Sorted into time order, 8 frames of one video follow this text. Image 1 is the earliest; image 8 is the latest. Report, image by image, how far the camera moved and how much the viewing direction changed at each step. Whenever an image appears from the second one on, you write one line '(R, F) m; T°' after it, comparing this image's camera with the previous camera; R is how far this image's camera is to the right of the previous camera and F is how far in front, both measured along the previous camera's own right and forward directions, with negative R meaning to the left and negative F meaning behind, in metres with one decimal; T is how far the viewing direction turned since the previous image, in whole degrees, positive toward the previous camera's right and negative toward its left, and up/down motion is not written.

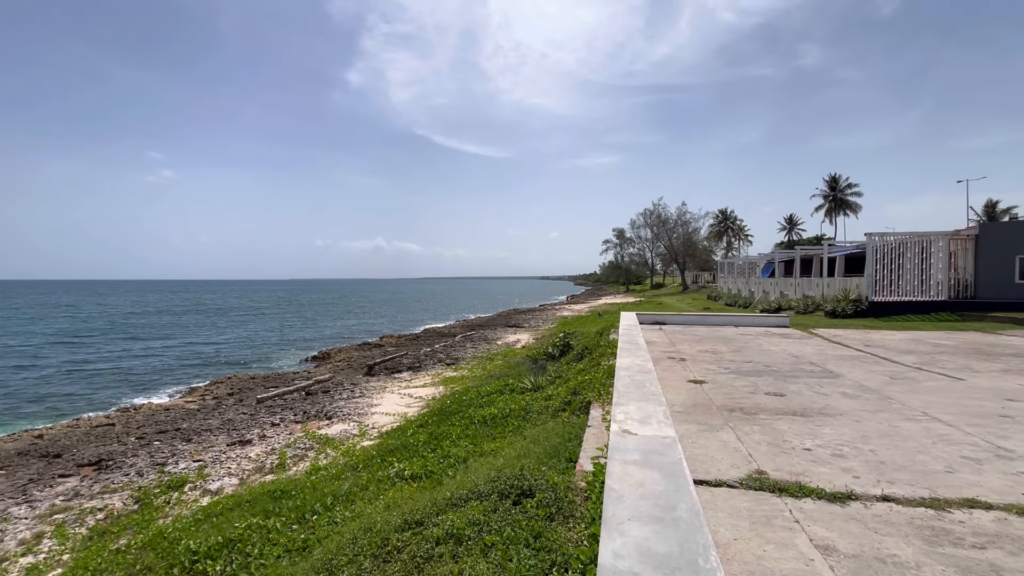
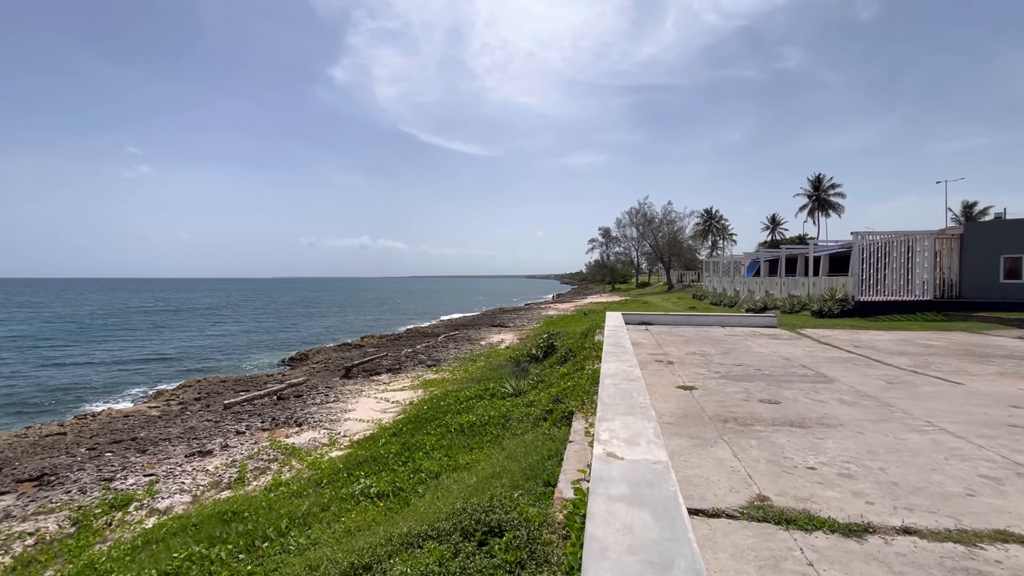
(+0.1, +0.5) m; +2°
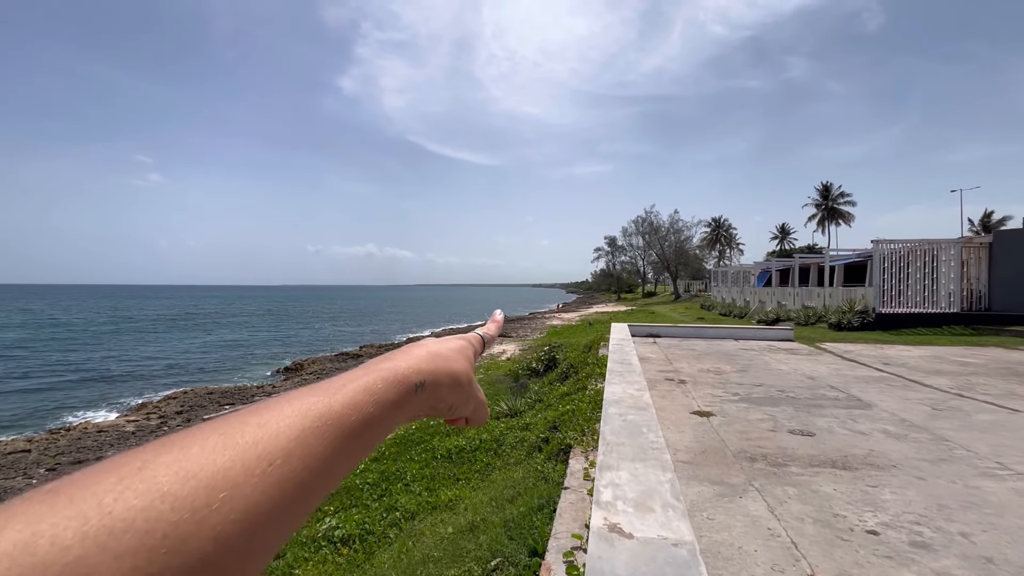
(+0.2, +0.8) m; -1°
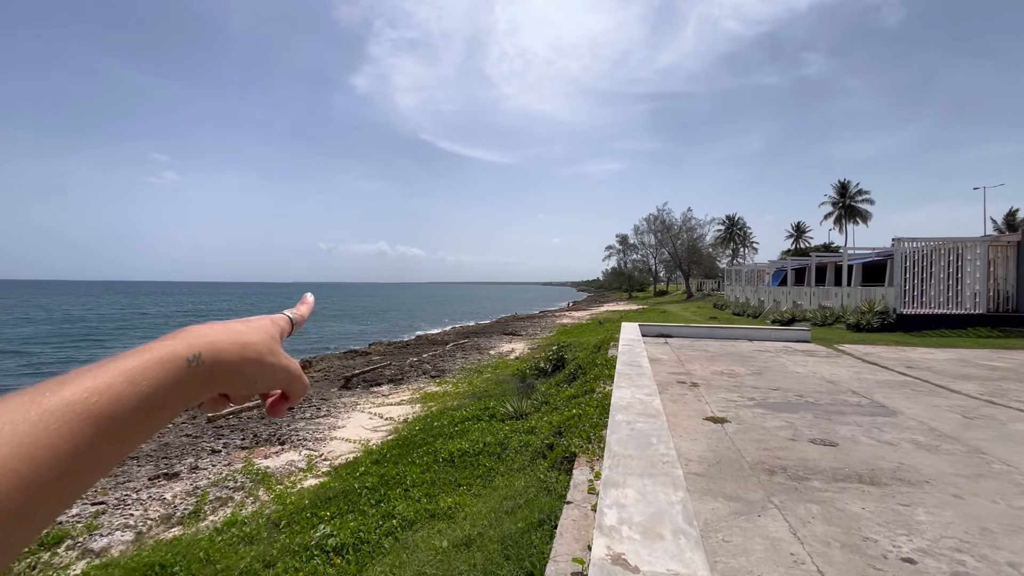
(+0.1, +0.3) m; -1°
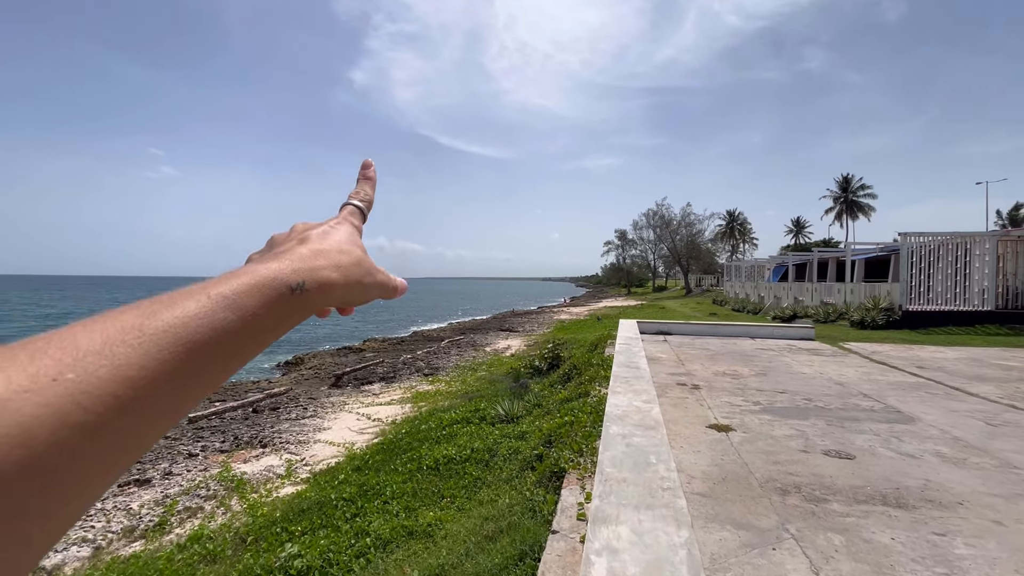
(+0.1, +0.5) m; 0°
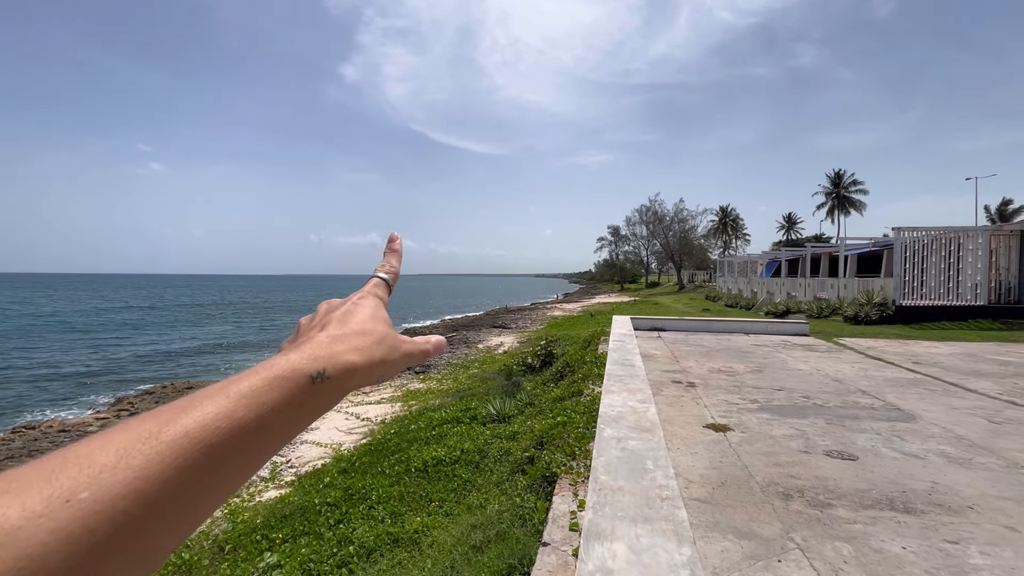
(0.0, +0.2) m; +1°
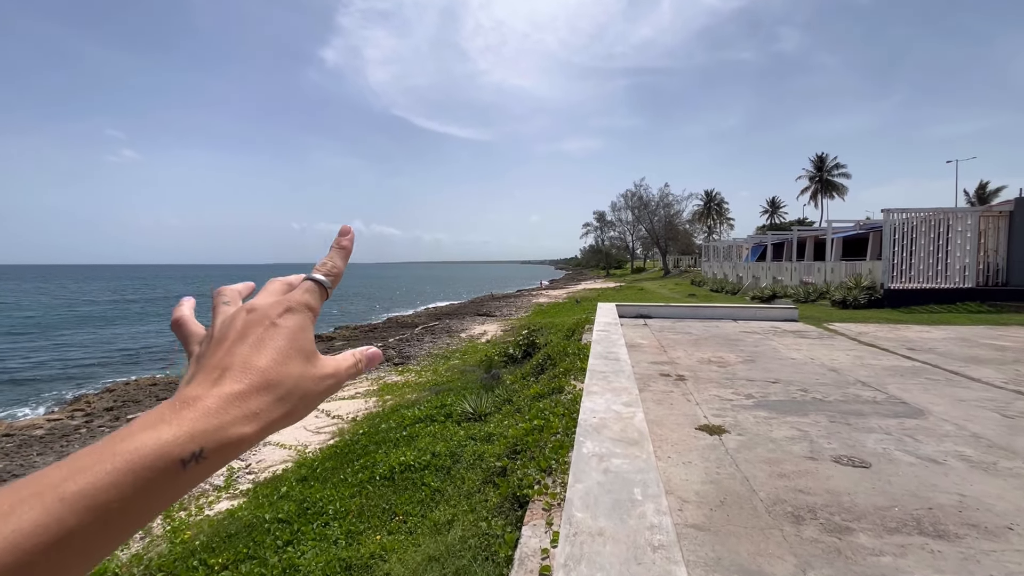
(+0.2, +0.6) m; +2°
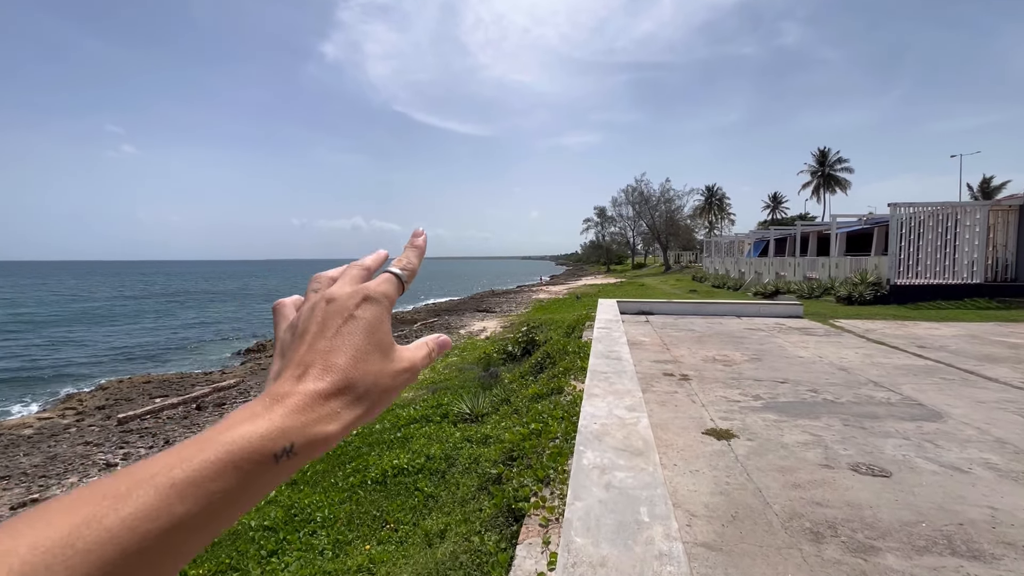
(0.0, +0.3) m; 0°
